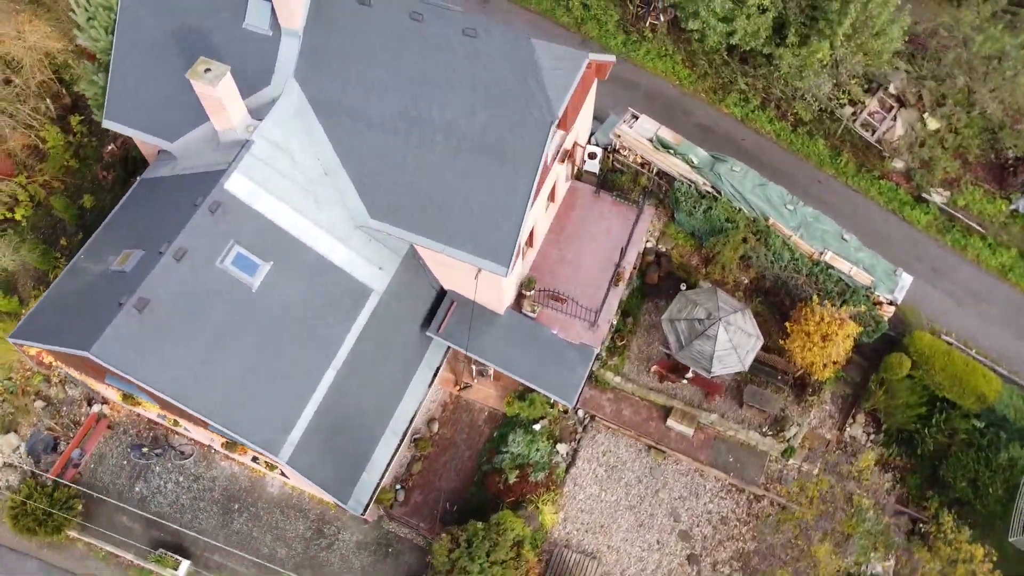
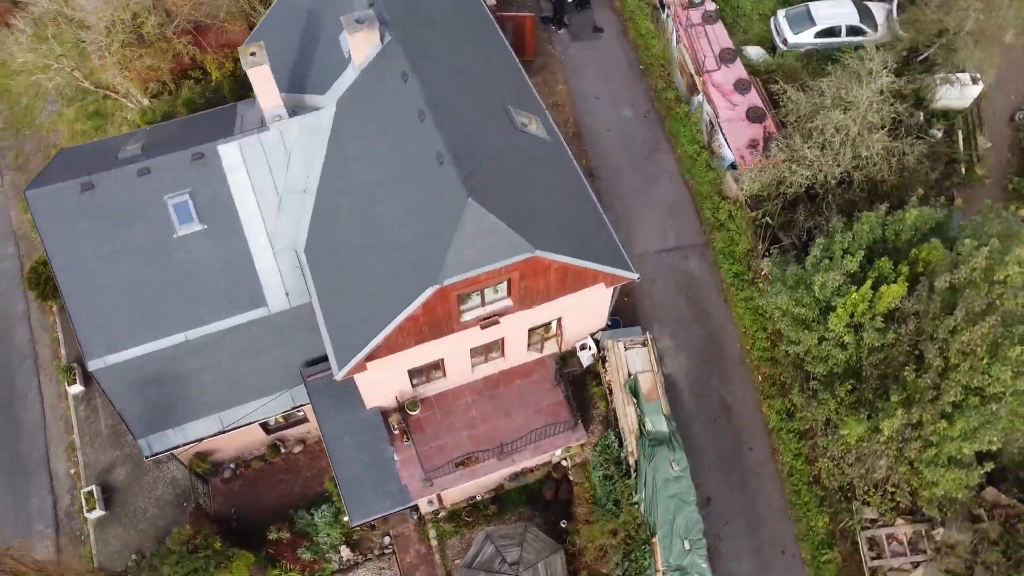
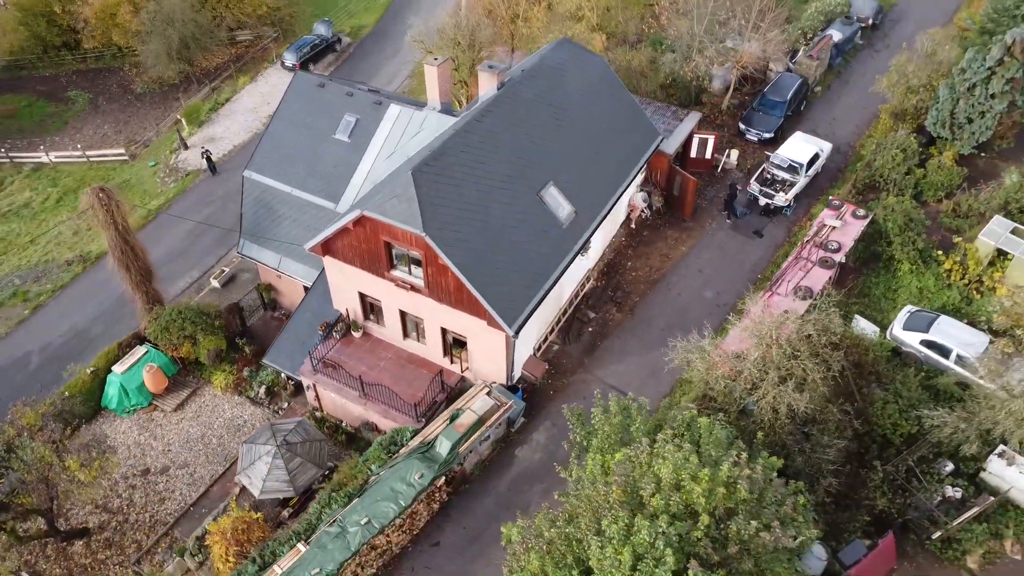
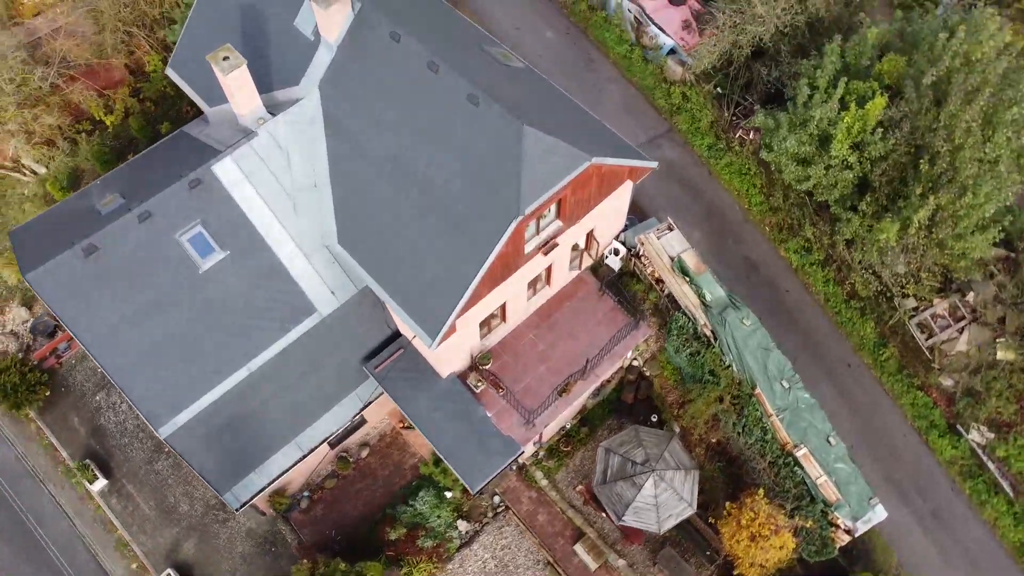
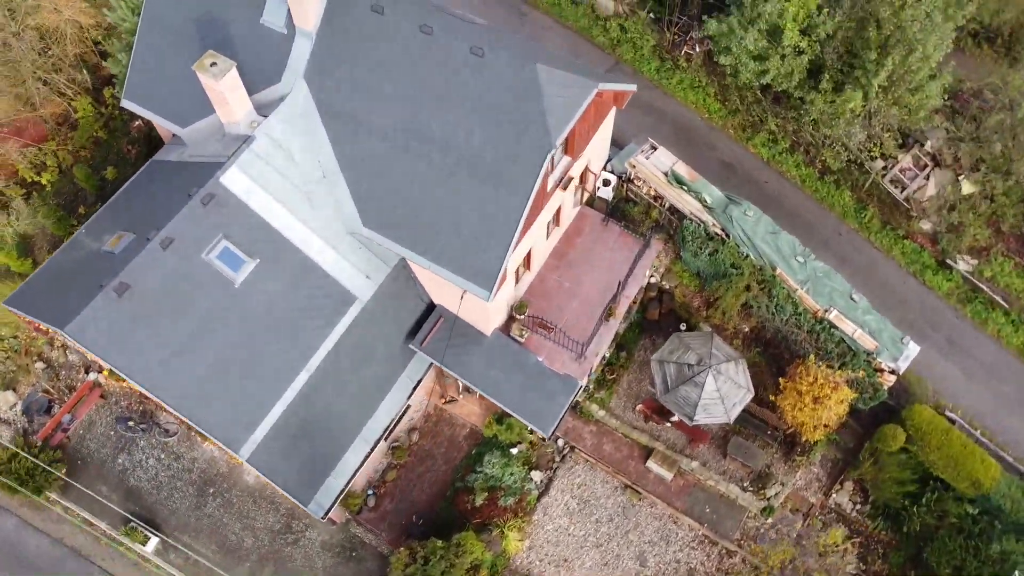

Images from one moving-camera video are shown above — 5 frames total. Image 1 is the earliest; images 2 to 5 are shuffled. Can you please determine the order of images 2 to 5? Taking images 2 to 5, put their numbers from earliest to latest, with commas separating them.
5, 4, 2, 3
